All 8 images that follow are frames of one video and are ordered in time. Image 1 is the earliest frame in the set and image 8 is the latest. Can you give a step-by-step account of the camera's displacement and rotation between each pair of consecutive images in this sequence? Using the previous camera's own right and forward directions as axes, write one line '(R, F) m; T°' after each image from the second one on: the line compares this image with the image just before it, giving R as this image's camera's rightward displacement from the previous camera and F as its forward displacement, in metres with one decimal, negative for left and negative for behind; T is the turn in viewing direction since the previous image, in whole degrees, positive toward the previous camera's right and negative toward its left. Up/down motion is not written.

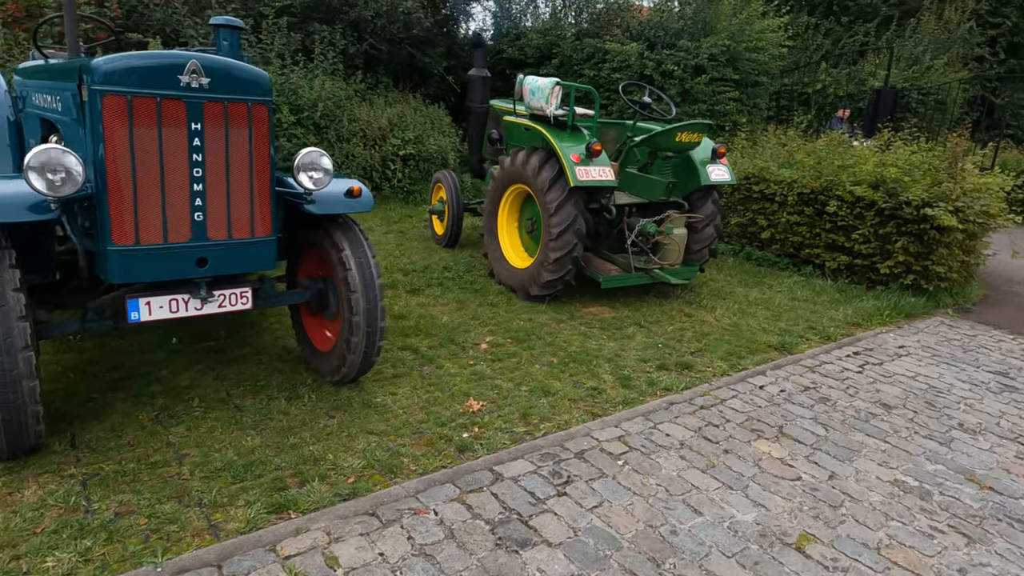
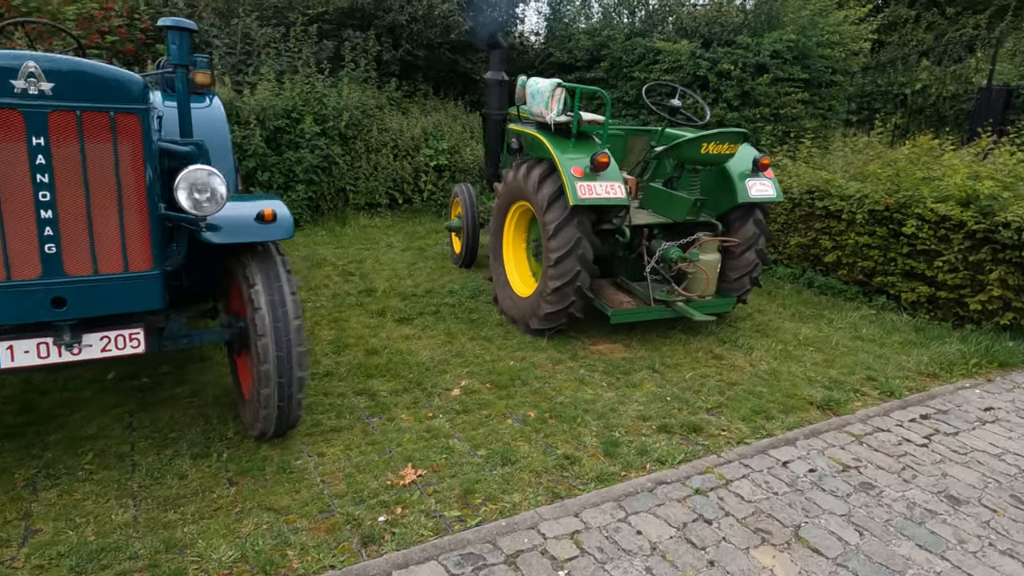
(+0.6, +0.7) m; -7°
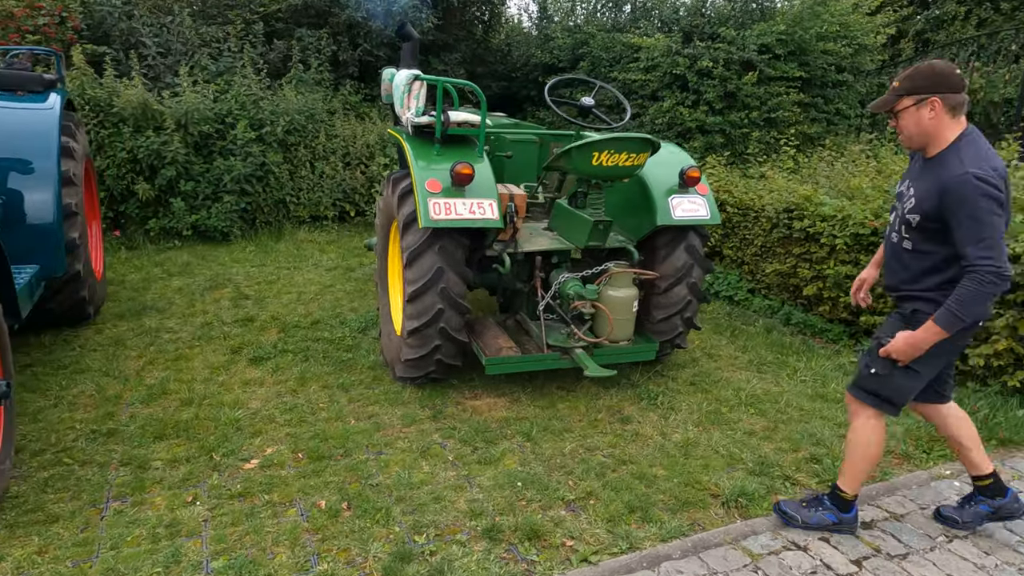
(+1.1, +0.9) m; -5°
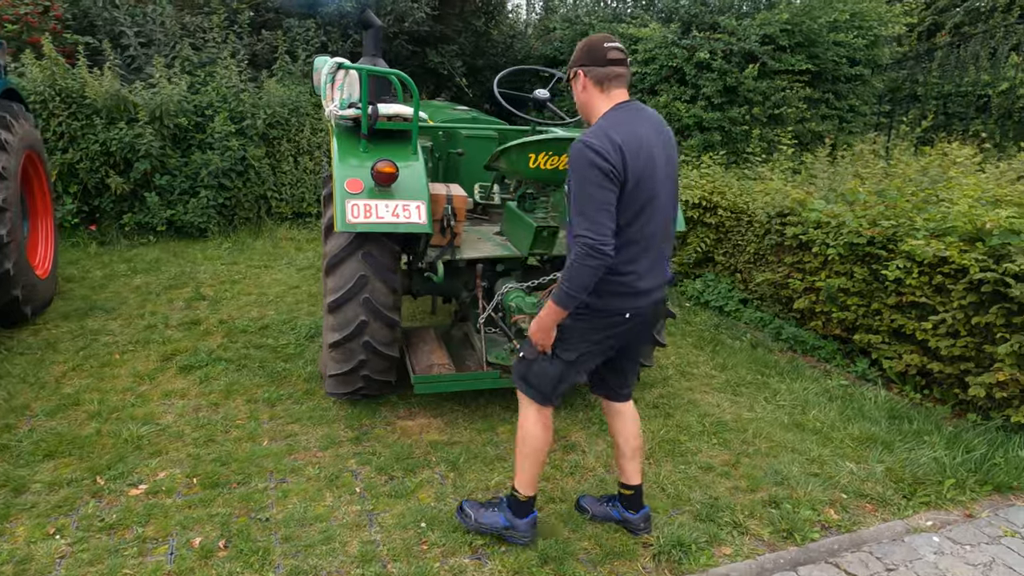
(+0.5, +0.4) m; -3°
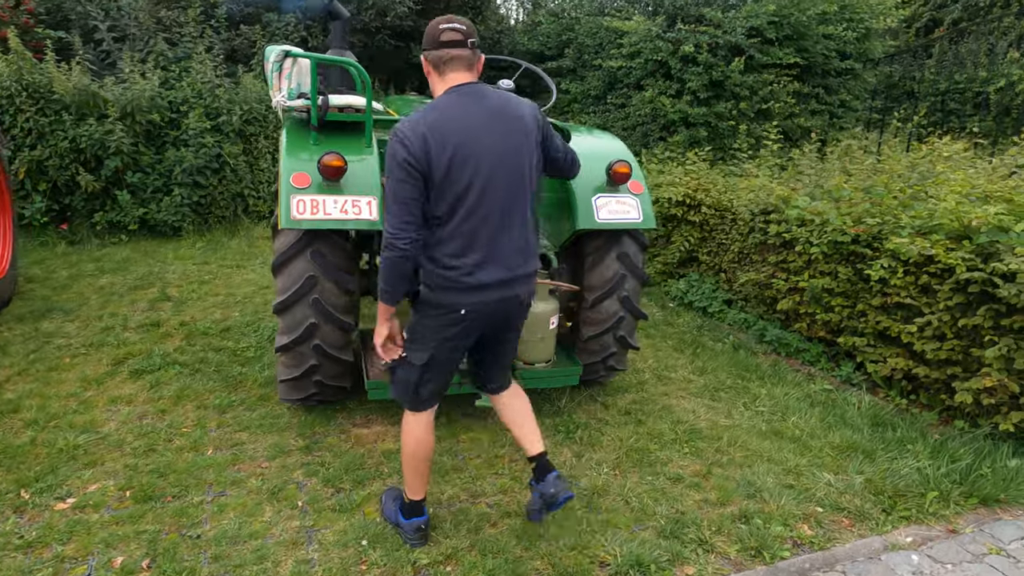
(+0.2, +0.2) m; 0°
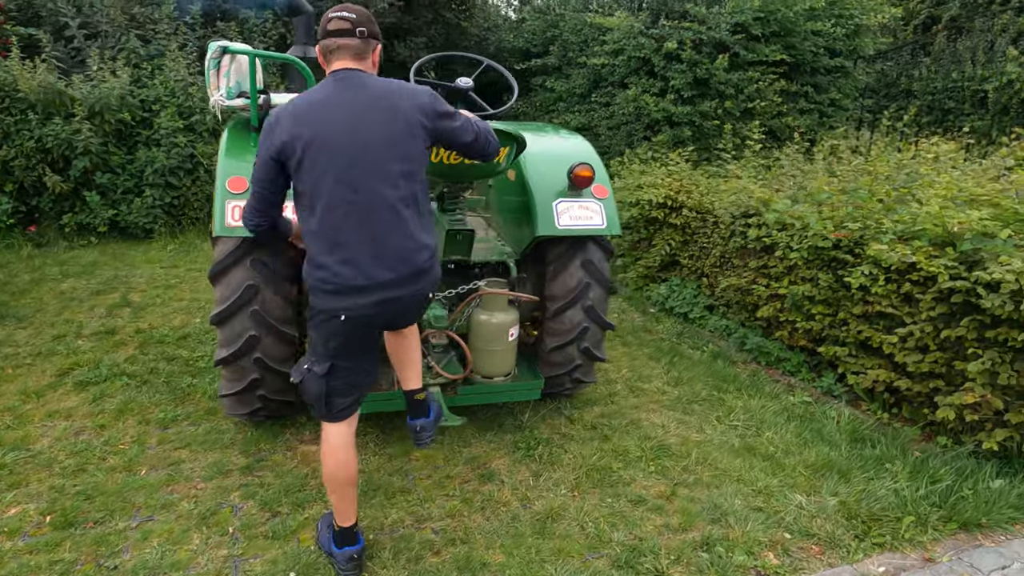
(+0.2, +0.2) m; 0°
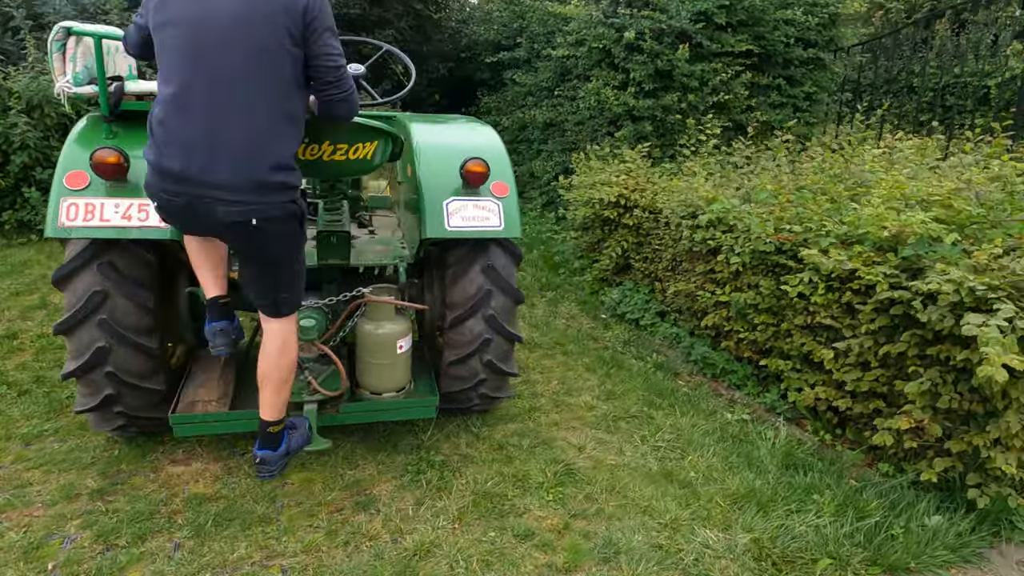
(+0.5, +0.3) m; -1°
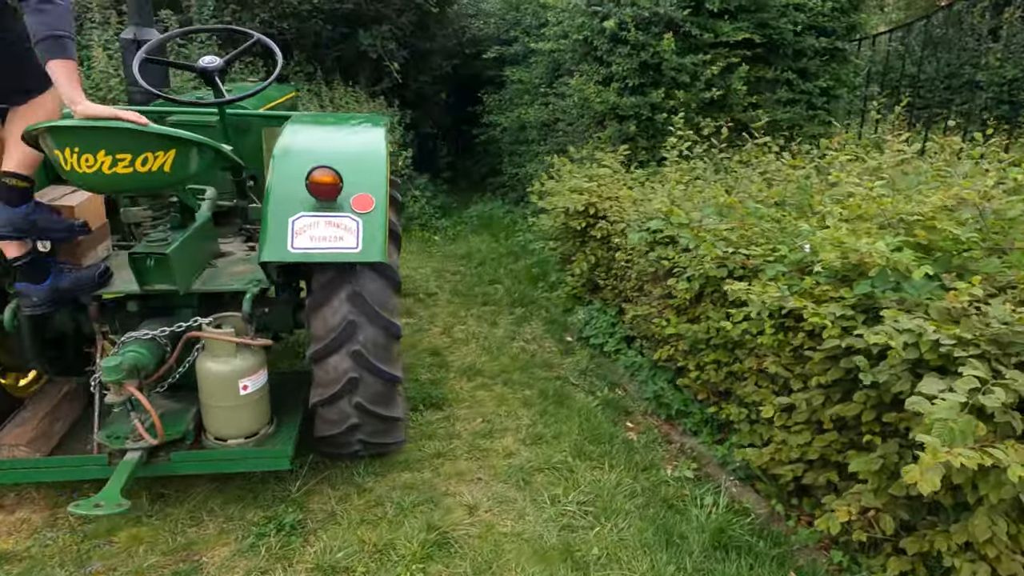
(+0.7, +0.5) m; -5°
